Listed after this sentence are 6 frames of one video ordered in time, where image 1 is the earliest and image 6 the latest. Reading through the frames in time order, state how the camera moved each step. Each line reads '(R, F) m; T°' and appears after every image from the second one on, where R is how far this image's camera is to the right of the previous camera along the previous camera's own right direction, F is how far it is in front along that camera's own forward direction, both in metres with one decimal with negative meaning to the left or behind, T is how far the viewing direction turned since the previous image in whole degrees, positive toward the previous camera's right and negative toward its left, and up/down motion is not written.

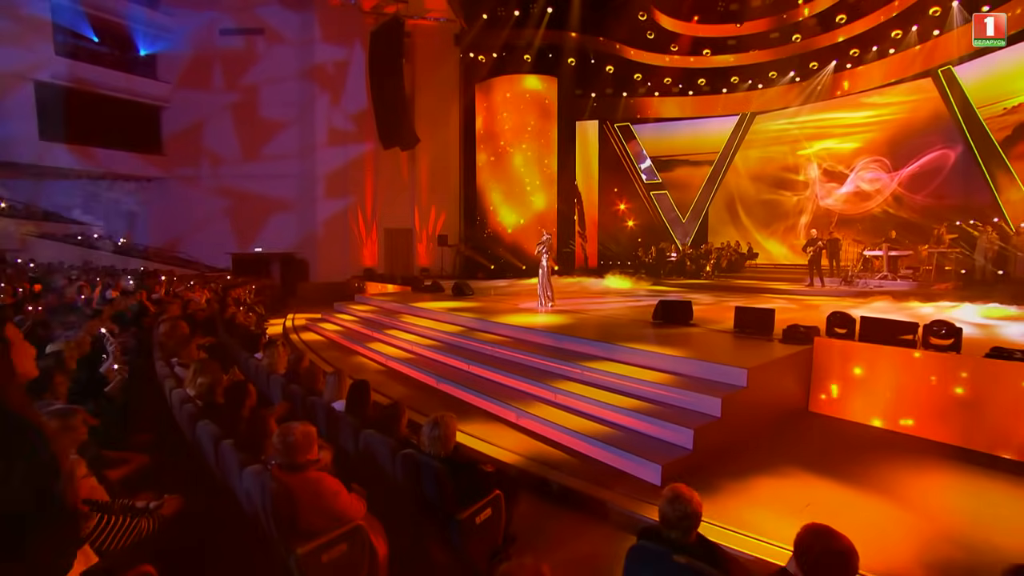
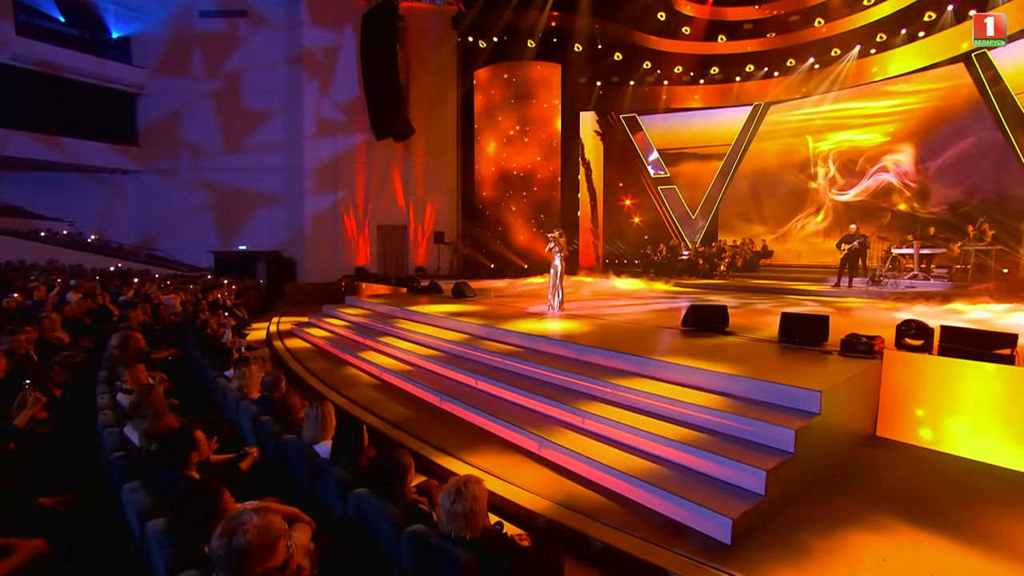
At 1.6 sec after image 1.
(-0.2, +0.9) m; +1°
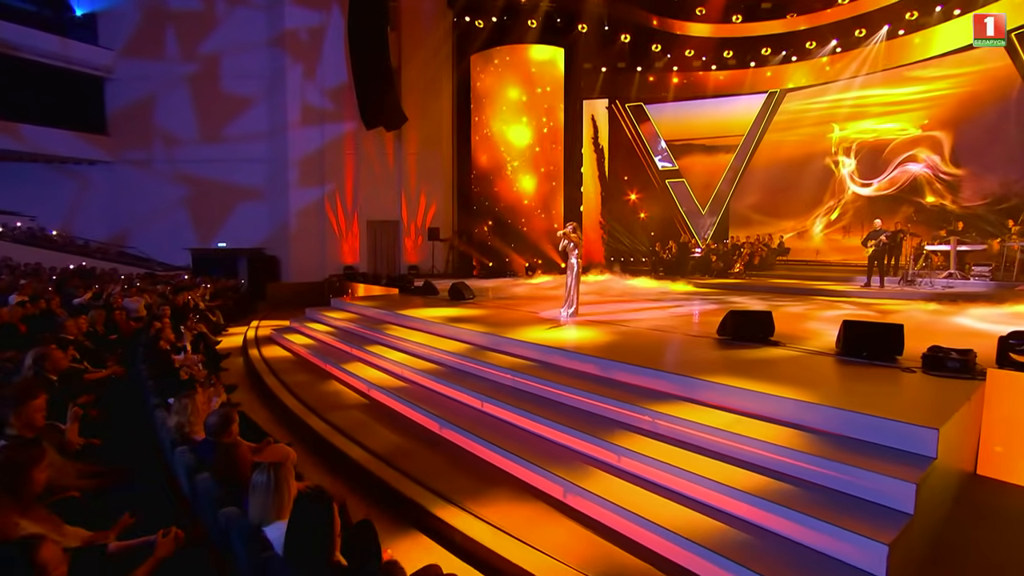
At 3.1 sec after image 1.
(-0.2, +1.0) m; +1°
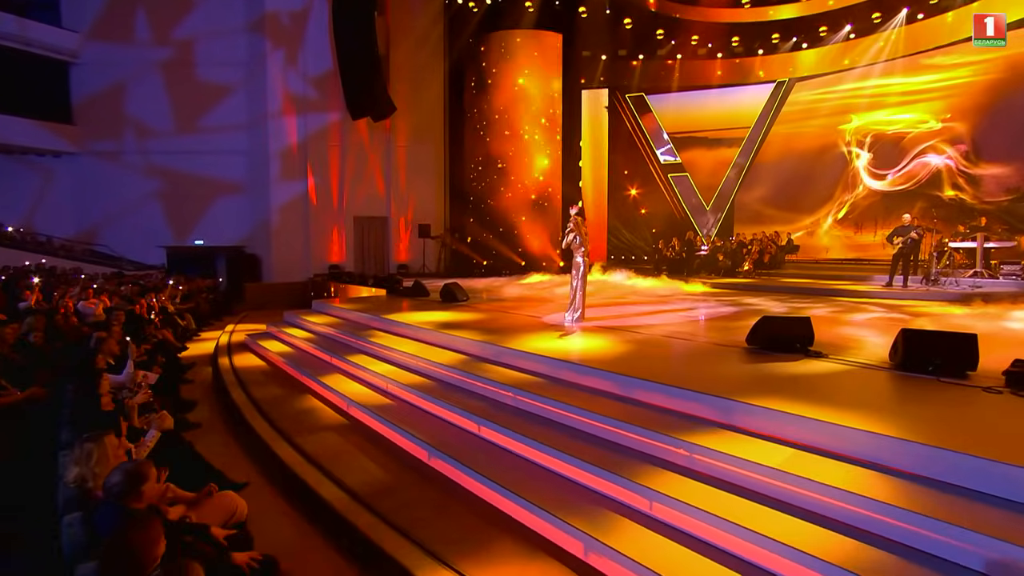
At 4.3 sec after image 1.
(-0.1, +0.8) m; +1°
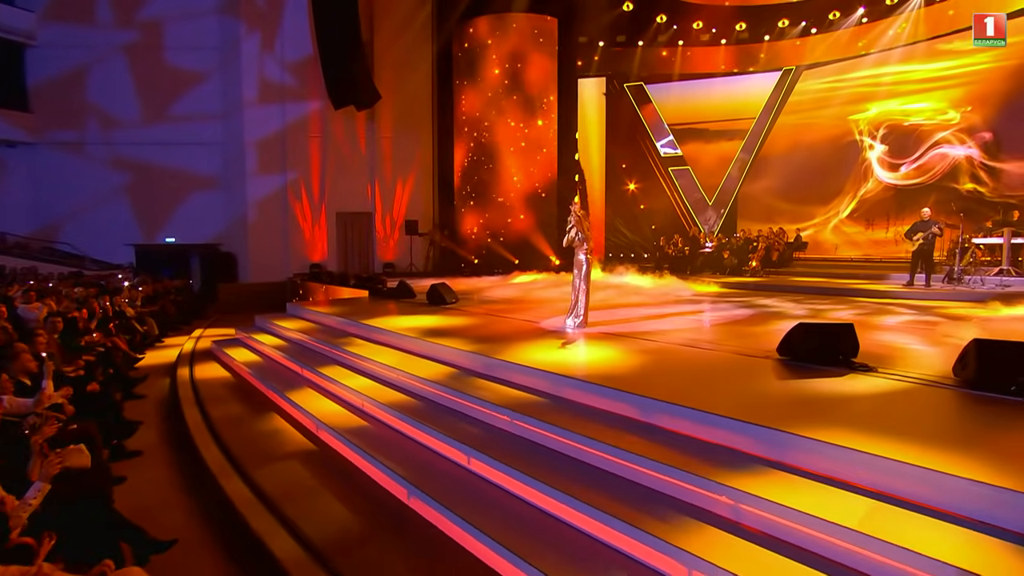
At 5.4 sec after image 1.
(0.0, +0.7) m; +1°
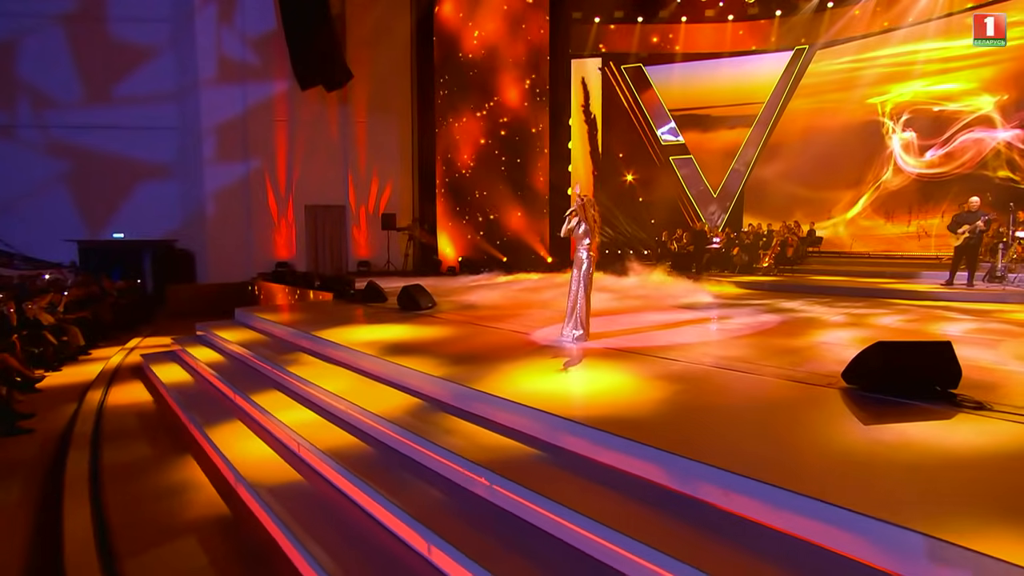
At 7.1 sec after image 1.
(0.0, +1.1) m; +1°
